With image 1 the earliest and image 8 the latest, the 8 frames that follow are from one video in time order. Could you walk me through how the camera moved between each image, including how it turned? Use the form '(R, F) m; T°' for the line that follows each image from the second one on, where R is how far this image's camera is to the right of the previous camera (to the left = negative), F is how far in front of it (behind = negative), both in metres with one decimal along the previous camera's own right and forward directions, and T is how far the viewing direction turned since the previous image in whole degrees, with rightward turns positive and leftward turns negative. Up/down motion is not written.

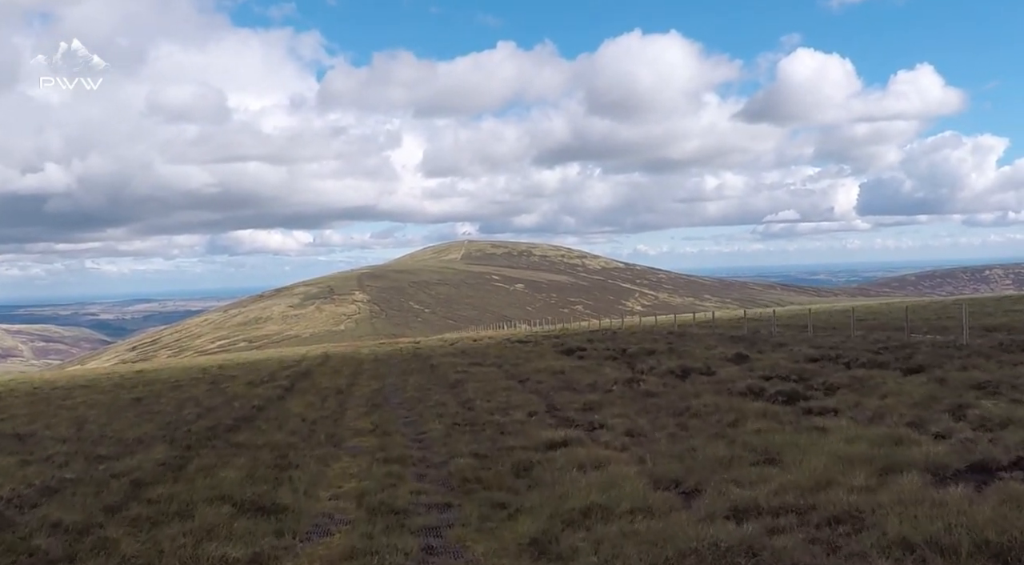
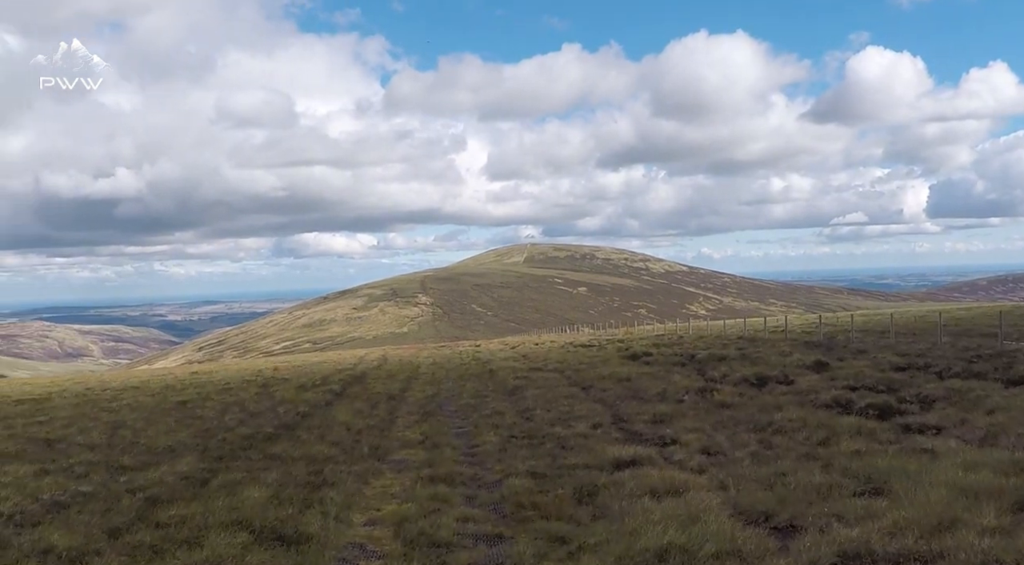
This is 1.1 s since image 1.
(0.0, +2.6) m; -4°
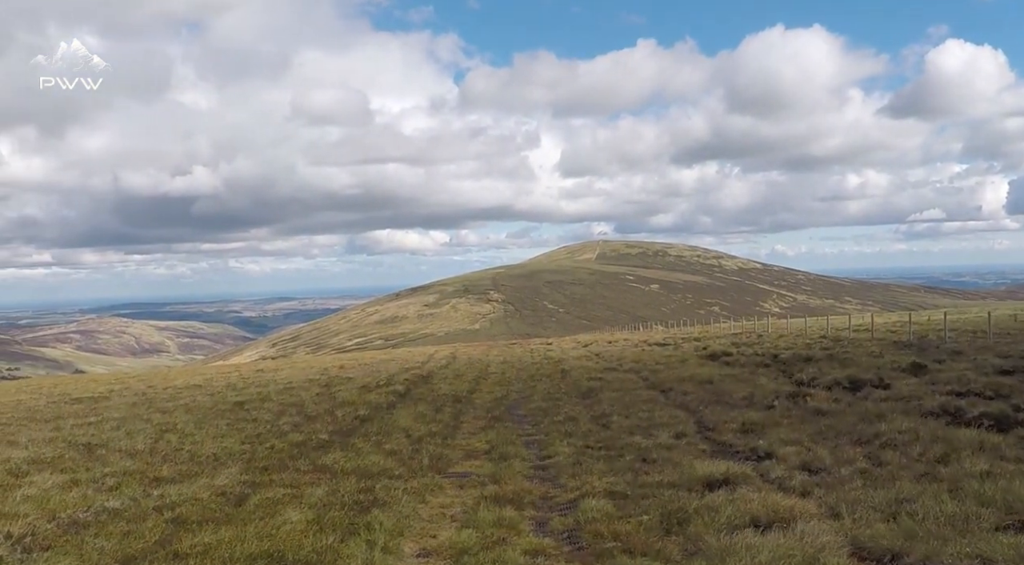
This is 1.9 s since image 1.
(-0.1, +2.4) m; -4°
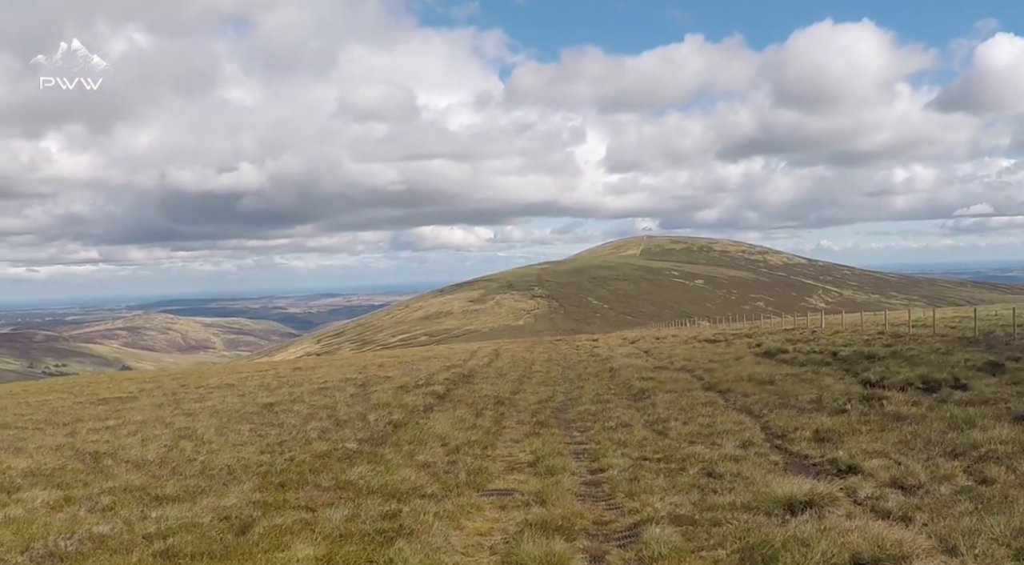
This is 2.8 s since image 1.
(-0.1, +2.5) m; -3°
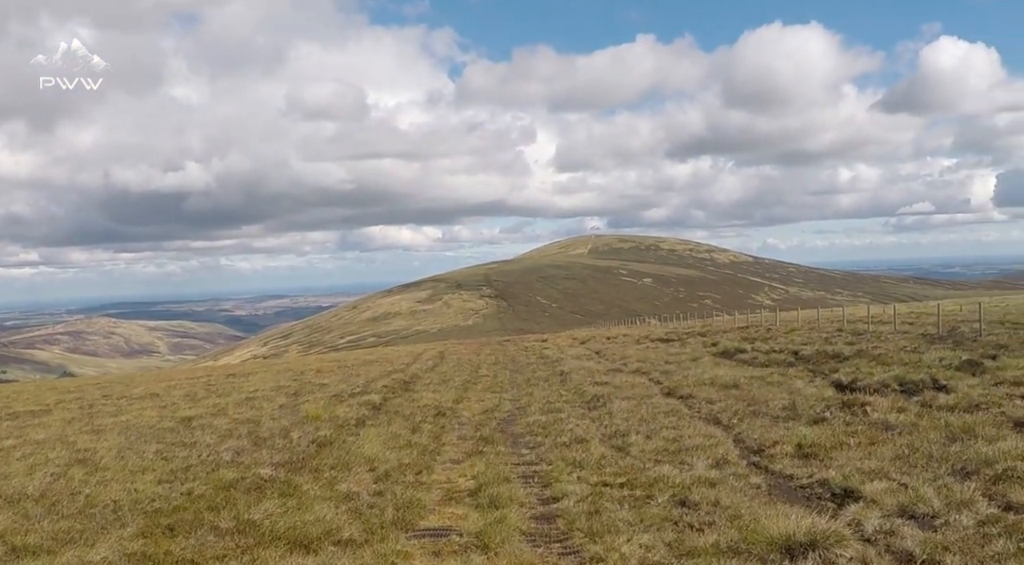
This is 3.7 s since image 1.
(+0.2, +3.2) m; +3°
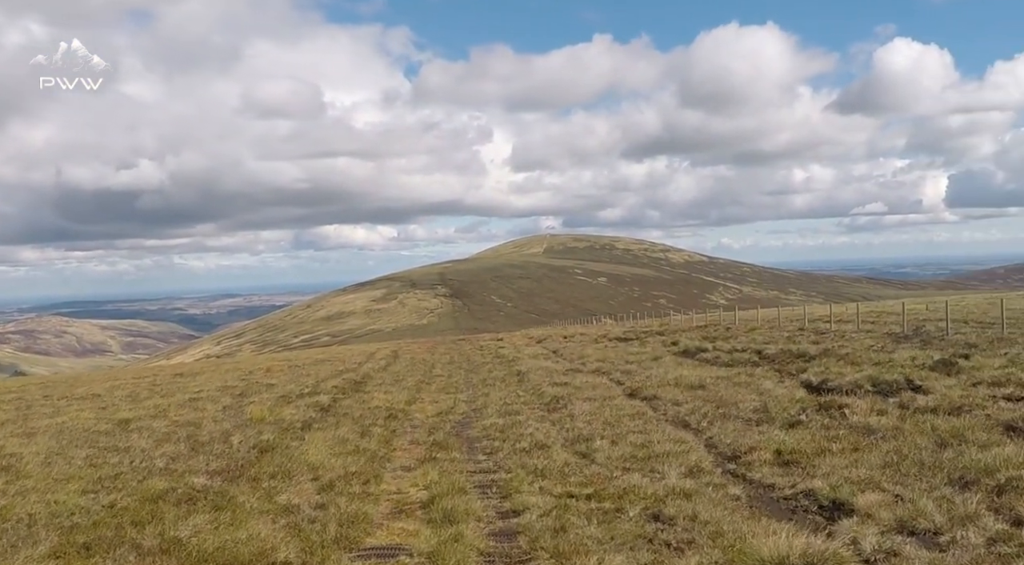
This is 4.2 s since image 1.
(0.0, +1.8) m; +3°
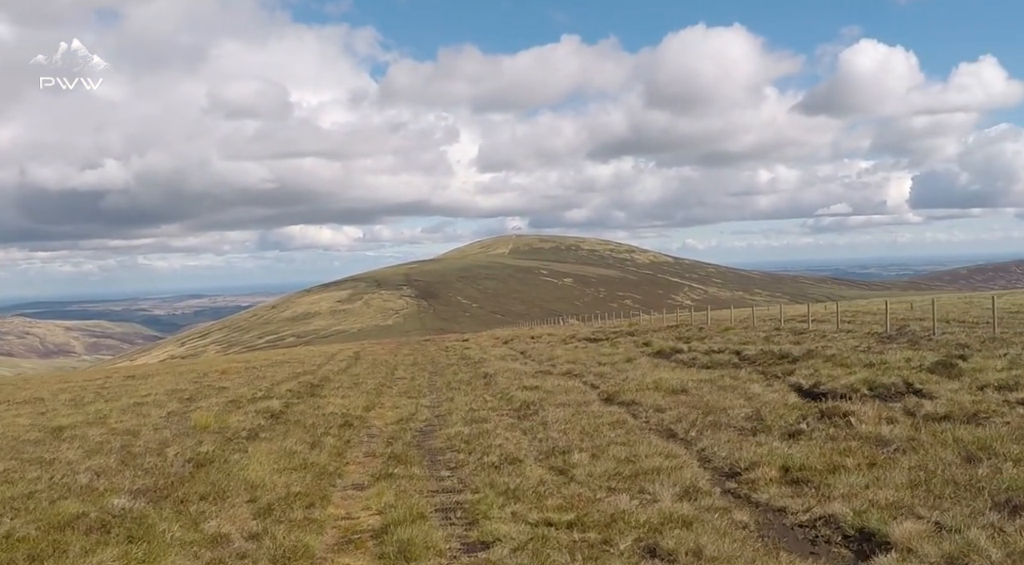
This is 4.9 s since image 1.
(0.0, +2.7) m; +2°
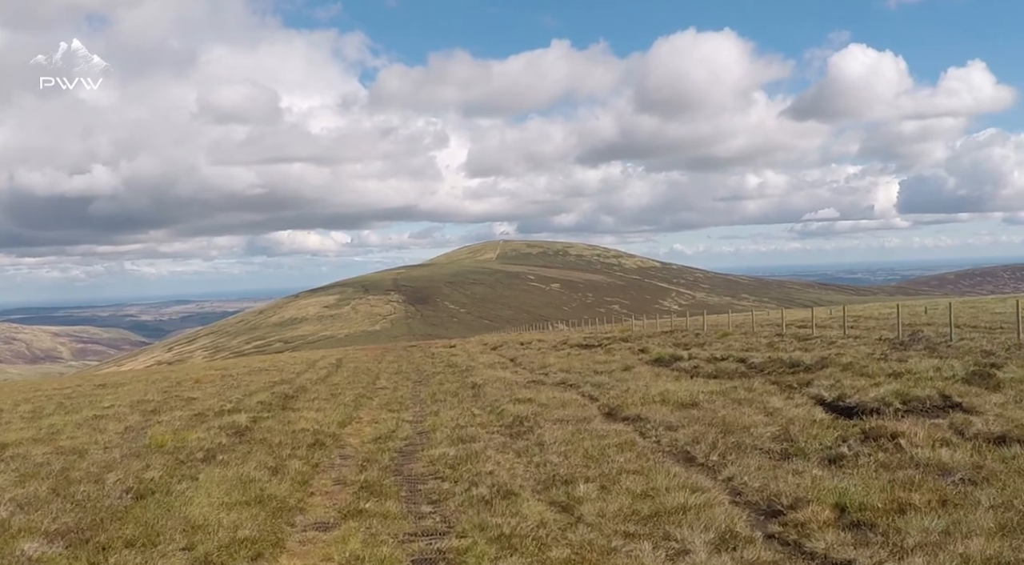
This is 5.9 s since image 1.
(-0.1, +3.2) m; +1°
